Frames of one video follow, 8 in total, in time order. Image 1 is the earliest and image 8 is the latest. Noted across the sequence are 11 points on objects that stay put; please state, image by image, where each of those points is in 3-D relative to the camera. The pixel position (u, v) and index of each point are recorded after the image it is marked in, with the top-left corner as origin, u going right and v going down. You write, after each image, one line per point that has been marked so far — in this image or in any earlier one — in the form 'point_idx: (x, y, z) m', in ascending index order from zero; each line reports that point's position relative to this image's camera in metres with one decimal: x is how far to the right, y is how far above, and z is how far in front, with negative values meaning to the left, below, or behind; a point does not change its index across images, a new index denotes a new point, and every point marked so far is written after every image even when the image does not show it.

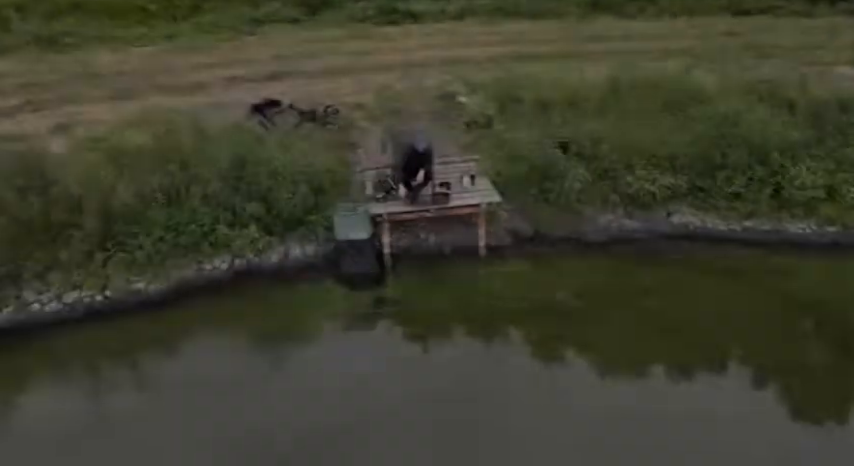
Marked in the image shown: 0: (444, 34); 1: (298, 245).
0: (+0.7, +5.9, +17.9) m
1: (-2.1, -0.2, +9.8) m
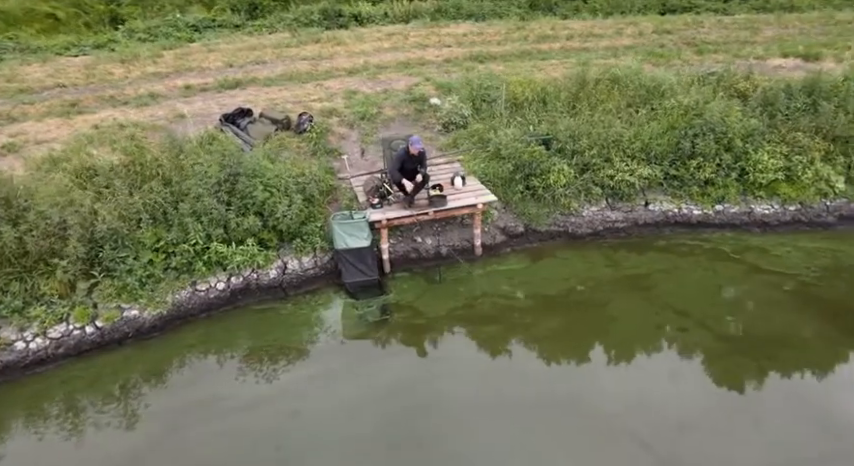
0: (-0.8, +5.8, +17.9) m
1: (-2.1, -0.4, +9.5) m
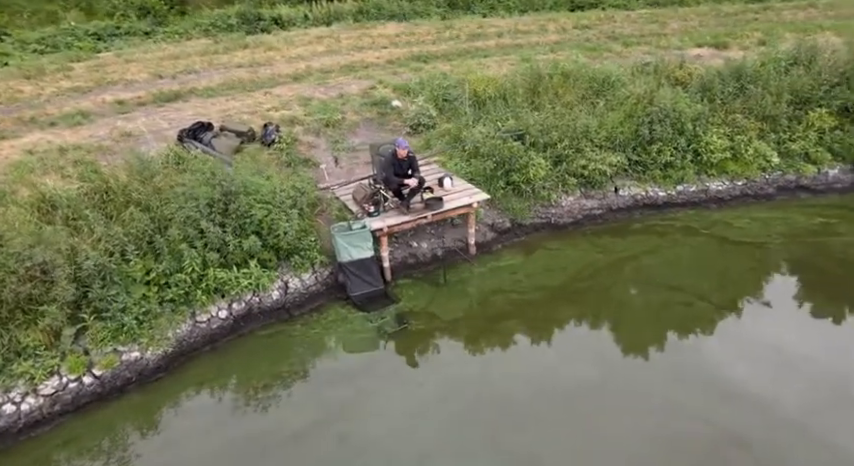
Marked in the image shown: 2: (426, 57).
0: (-2.8, +5.6, +17.5) m
1: (-2.0, -0.7, +9.1) m
2: (0.0, +4.7, +15.9) m
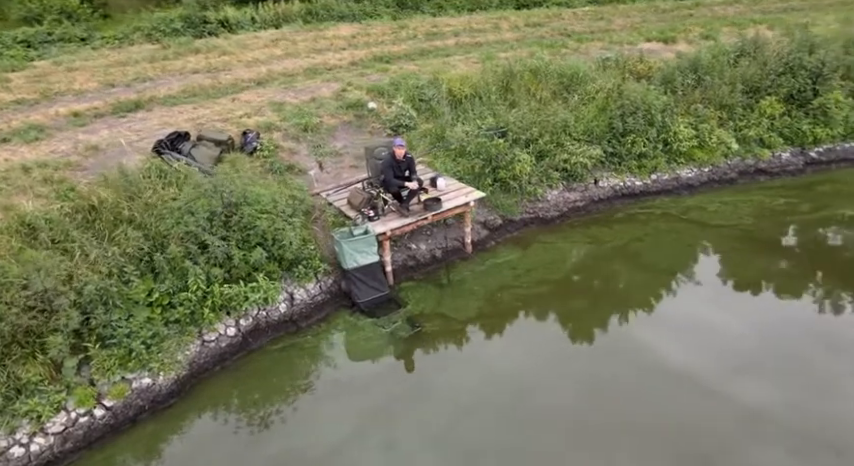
0: (-4.0, +5.3, +17.0) m
1: (-1.9, -0.8, +8.8) m
2: (-1.0, +4.7, +15.8) m
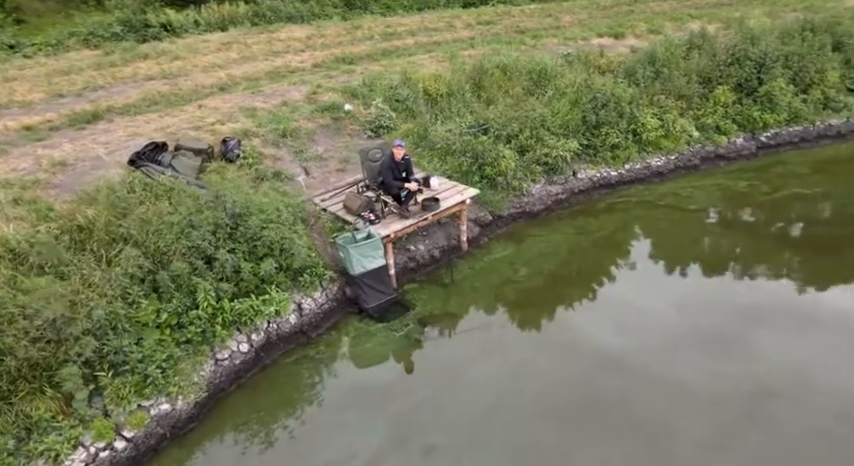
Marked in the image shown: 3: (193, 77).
0: (-5.1, +5.1, +16.5) m
1: (-1.7, -0.9, +8.6) m
2: (-2.0, +4.6, +15.5) m
3: (-5.7, +3.8, +14.3) m
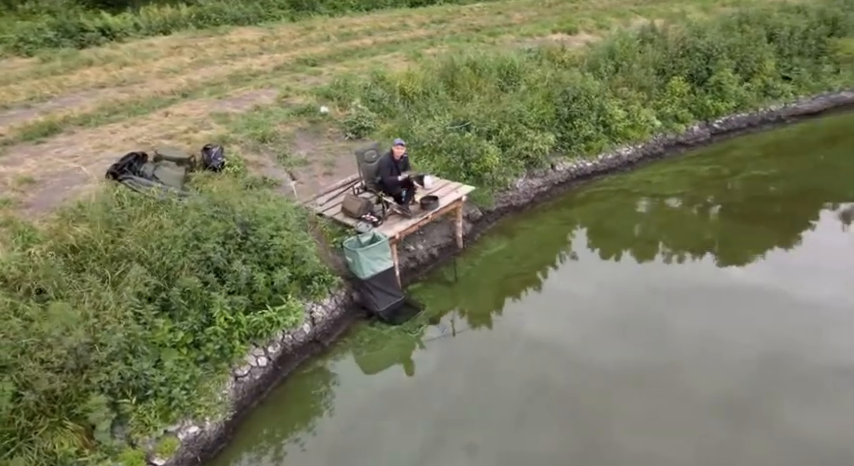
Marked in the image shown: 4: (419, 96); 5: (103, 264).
0: (-6.2, +4.7, +15.8) m
1: (-1.5, -1.0, +8.3) m
2: (-2.9, +4.4, +15.2) m
3: (-6.4, +3.4, +13.6) m
4: (-0.2, +2.9, +12.6) m
5: (-3.8, -0.4, +7.0) m
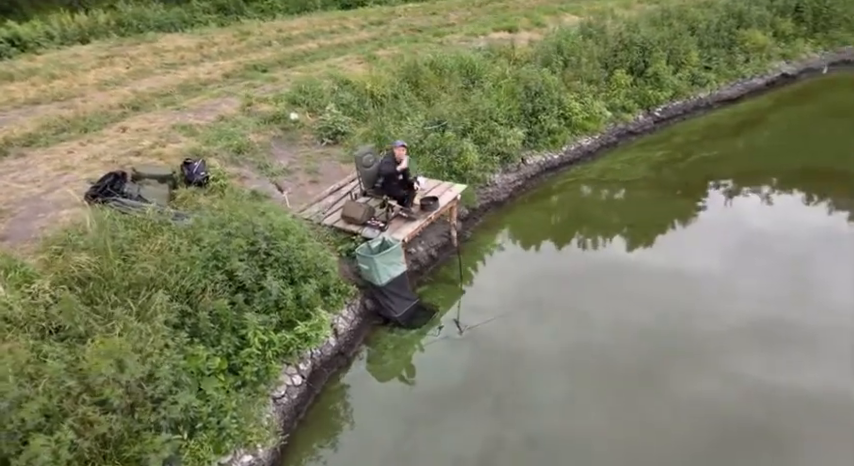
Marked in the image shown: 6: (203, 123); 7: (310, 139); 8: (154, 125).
0: (-7.4, +4.2, +14.7) m
1: (-1.2, -1.1, +8.1) m
2: (-4.0, +4.1, +14.7) m
3: (-7.1, +2.9, +12.5) m
4: (-0.8, +2.9, +12.5) m
5: (-3.3, -0.7, +6.4) m
6: (-4.3, +2.1, +11.3) m
7: (-2.3, +1.8, +11.4) m
8: (-5.2, +2.0, +11.2) m
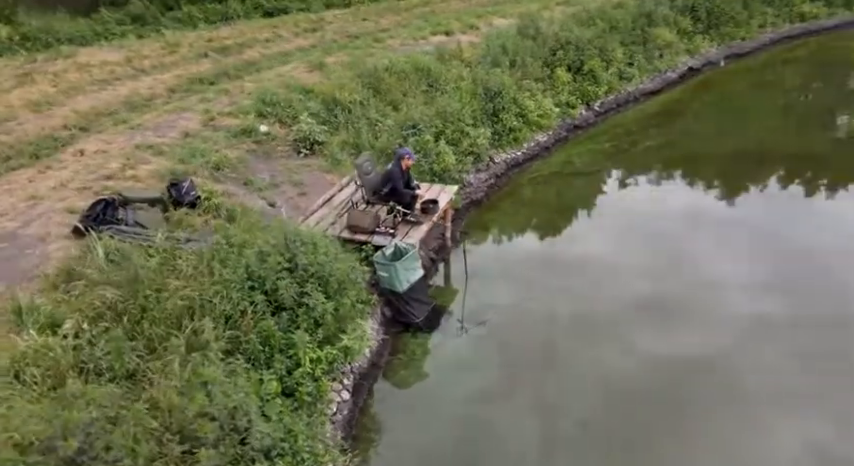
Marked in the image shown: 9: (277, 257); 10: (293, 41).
0: (-8.4, +3.4, +13.5) m
1: (-0.8, -1.2, +8.0) m
2: (-5.1, +3.7, +14.0) m
3: (-7.7, +2.2, +11.4) m
4: (-1.5, +2.7, +12.4) m
5: (-2.7, -0.9, +6.0) m
6: (-4.7, +1.7, +10.6) m
7: (-2.7, +1.5, +11.1) m
8: (-5.5, +1.5, +10.4) m
9: (-1.9, -0.3, +7.0) m
10: (-3.9, +5.7, +17.6) m
